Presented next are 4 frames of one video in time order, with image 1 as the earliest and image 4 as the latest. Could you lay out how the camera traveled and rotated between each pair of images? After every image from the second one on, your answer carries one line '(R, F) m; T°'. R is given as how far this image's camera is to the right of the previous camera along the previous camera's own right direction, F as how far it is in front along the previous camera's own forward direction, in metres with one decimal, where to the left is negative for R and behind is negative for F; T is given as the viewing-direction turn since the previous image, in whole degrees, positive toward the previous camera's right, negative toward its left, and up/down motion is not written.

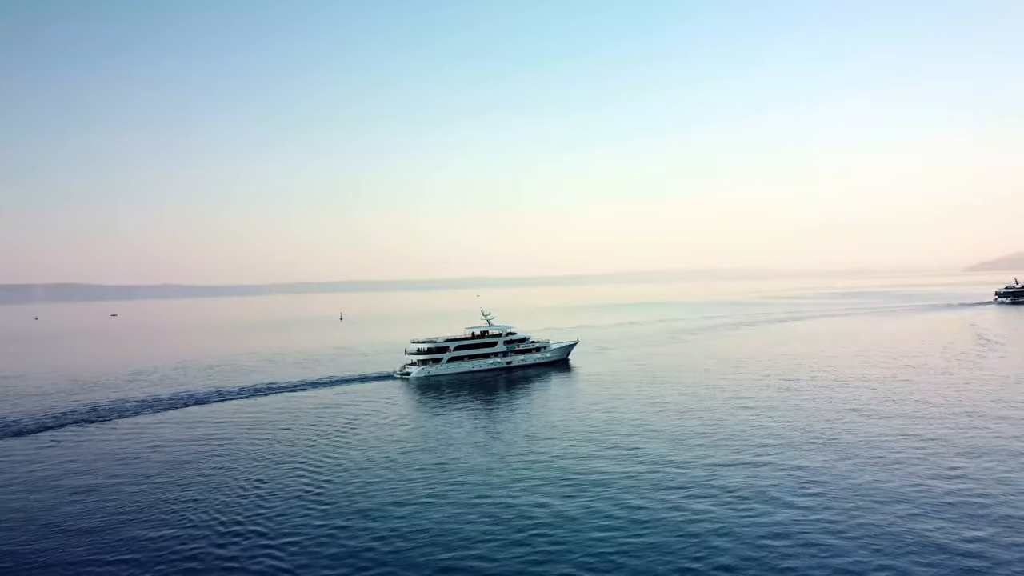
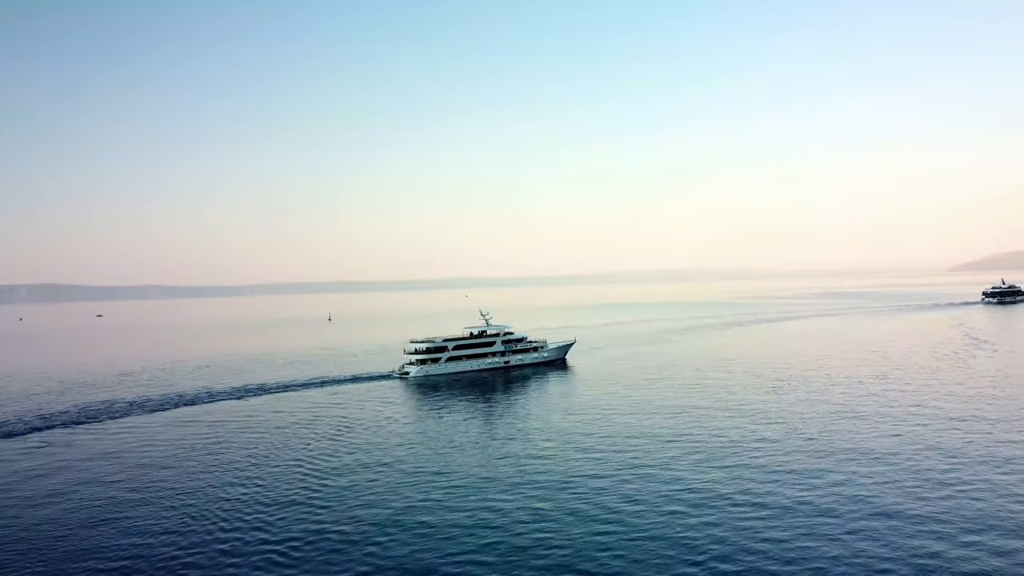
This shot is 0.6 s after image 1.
(+0.3, -0.2) m; -1°
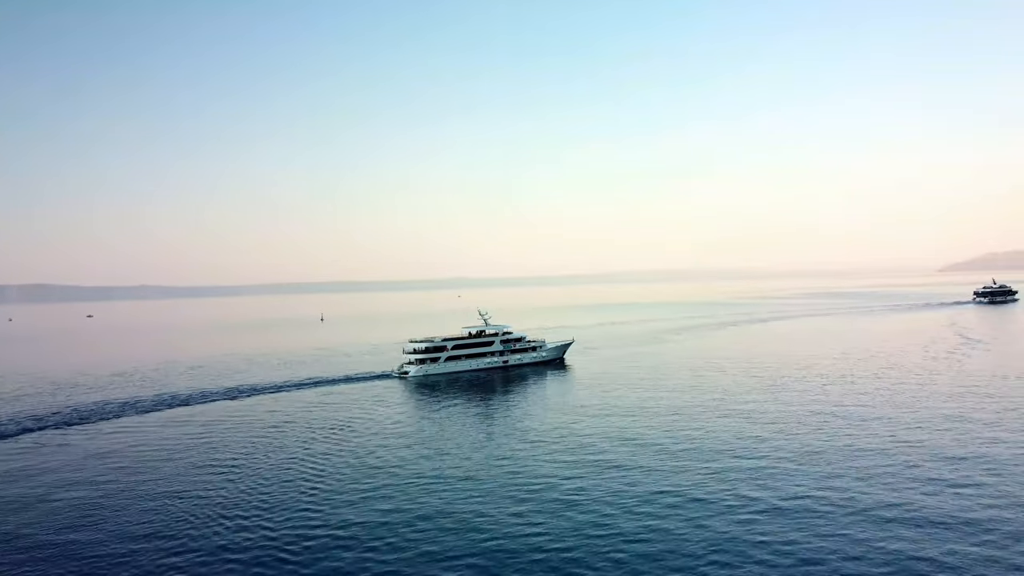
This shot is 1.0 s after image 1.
(-0.1, -0.2) m; 0°
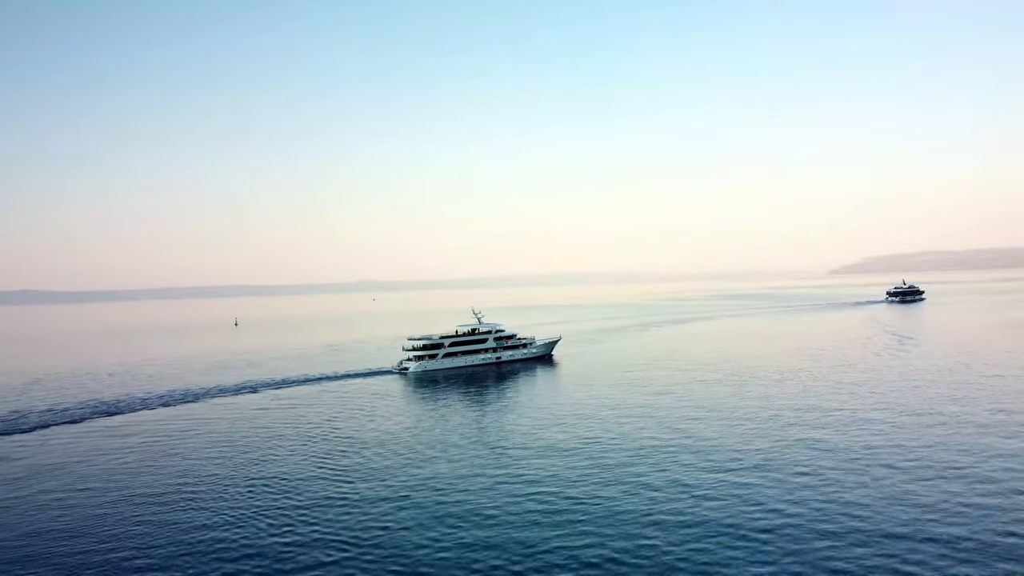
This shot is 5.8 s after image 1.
(-2.4, -2.0) m; +6°
